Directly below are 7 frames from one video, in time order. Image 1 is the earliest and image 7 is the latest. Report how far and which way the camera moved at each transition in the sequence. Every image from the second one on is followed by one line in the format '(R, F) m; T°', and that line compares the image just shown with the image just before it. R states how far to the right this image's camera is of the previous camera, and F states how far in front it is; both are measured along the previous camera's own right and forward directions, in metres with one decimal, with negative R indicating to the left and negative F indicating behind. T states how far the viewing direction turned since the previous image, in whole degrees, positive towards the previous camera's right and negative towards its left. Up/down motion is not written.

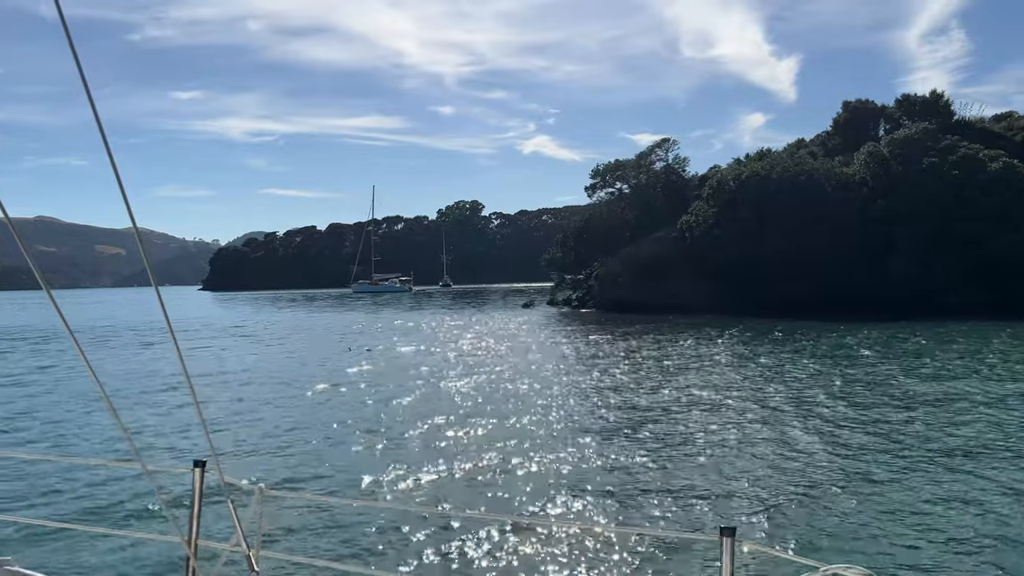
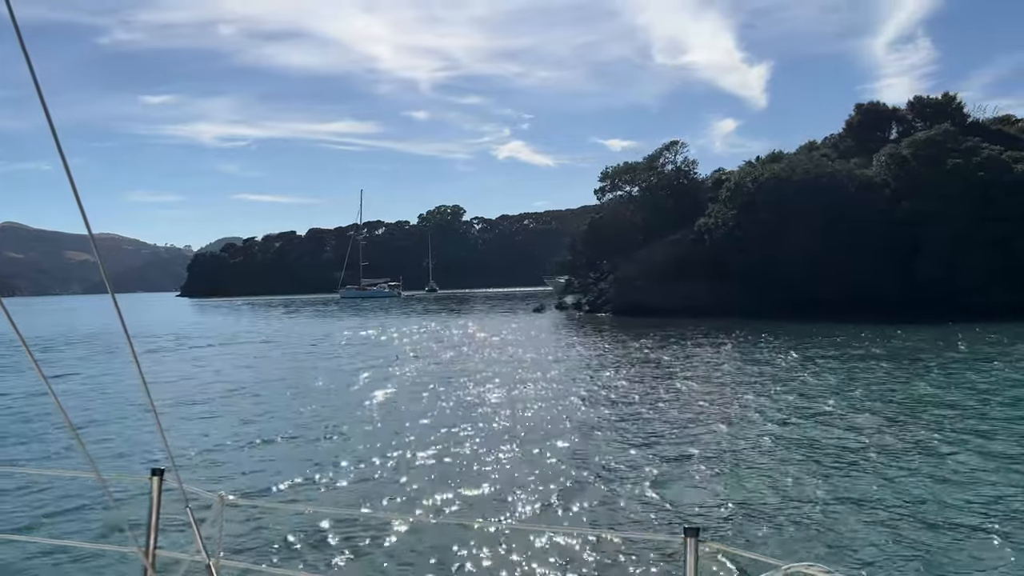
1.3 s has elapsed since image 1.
(-2.0, +0.6) m; +1°
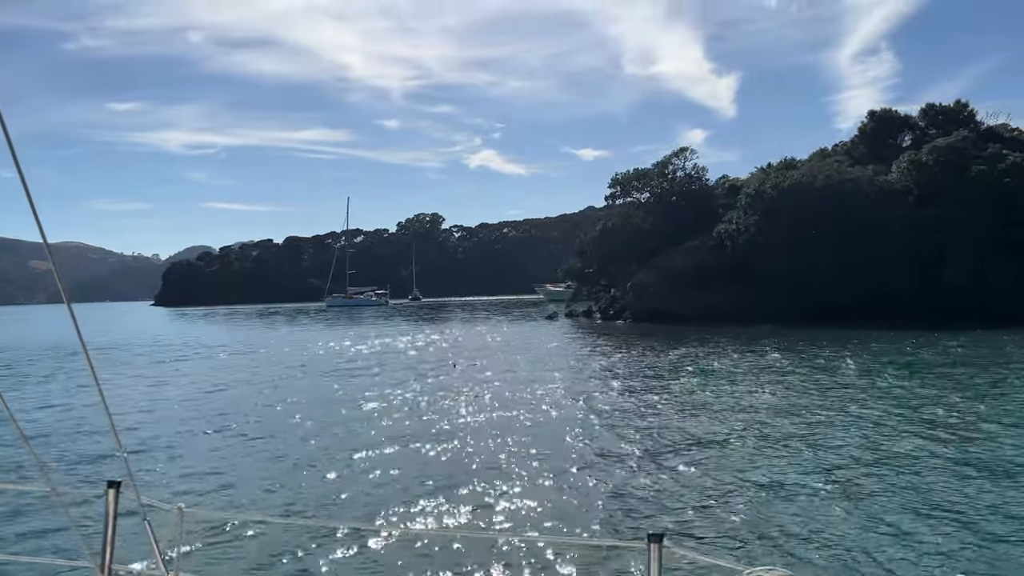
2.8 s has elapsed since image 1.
(-2.2, +0.6) m; +2°
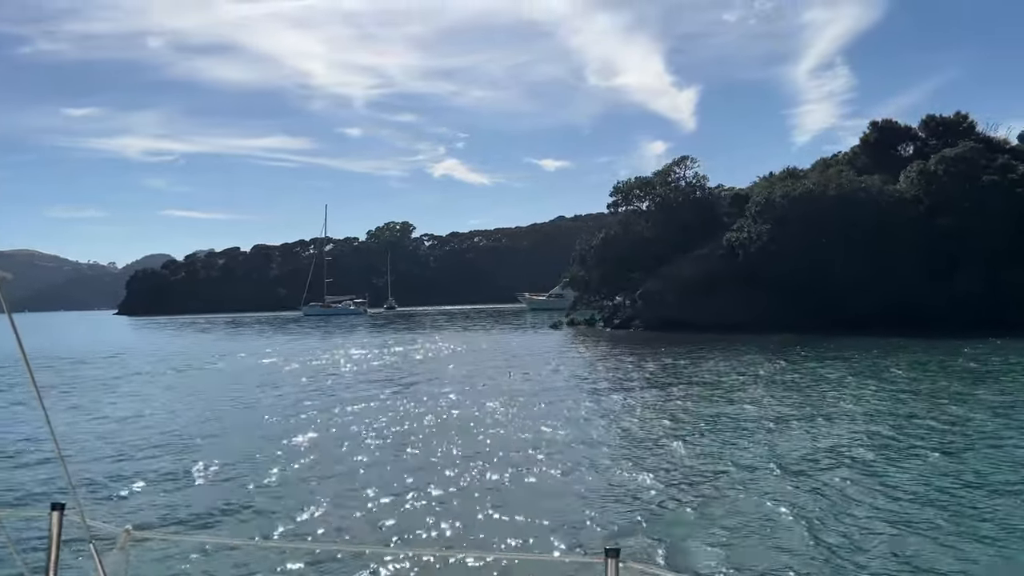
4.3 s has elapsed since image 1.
(-2.2, +0.5) m; +2°
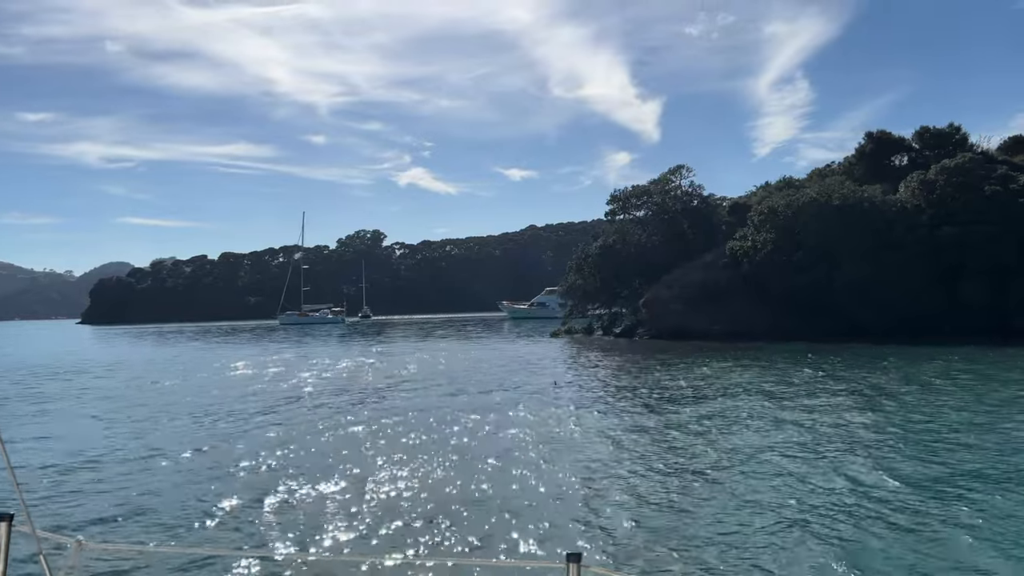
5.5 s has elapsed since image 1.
(-1.9, +0.3) m; +2°
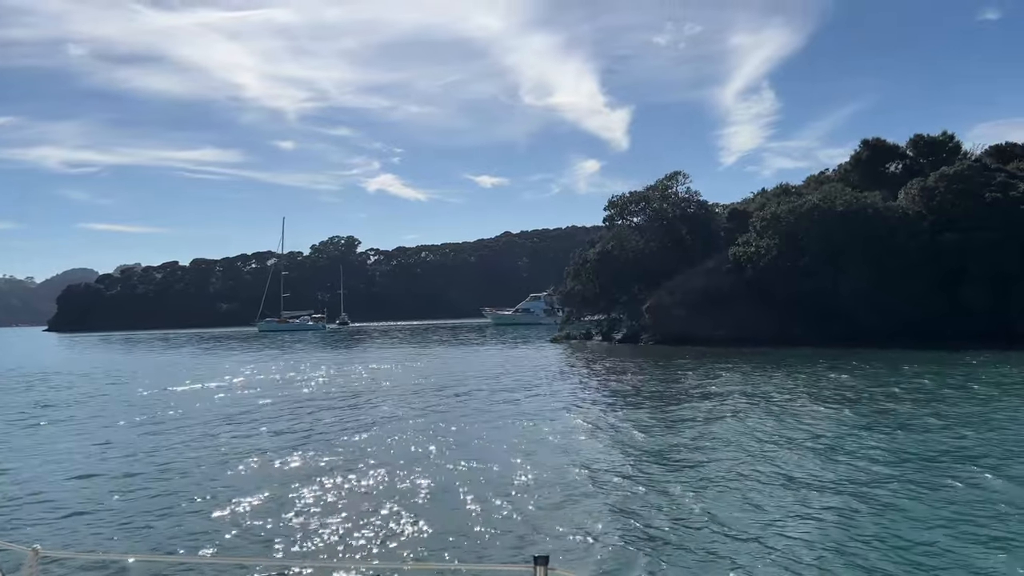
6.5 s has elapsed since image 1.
(-1.6, +0.2) m; +2°
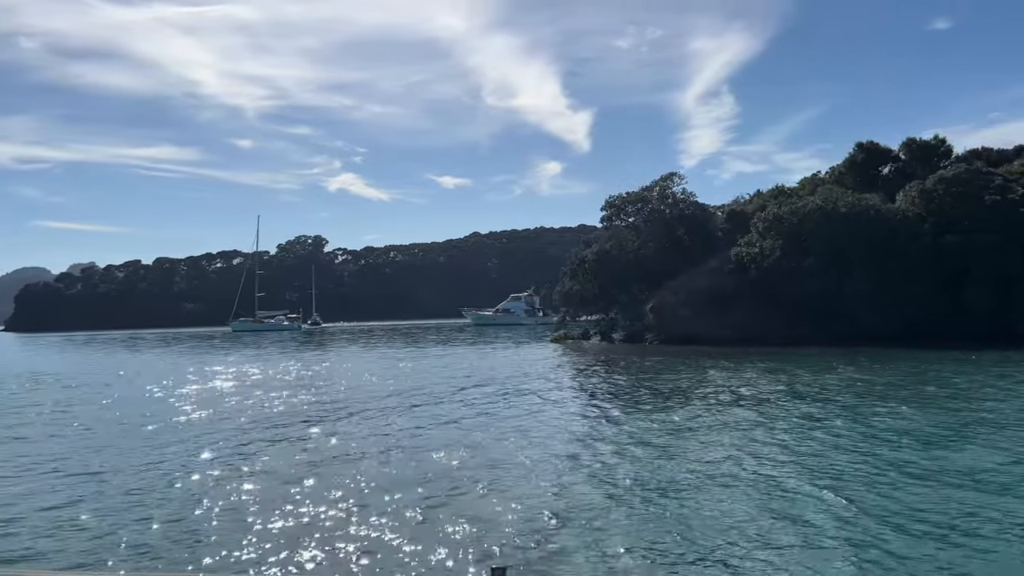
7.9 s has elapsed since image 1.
(-2.0, +0.2) m; +2°
